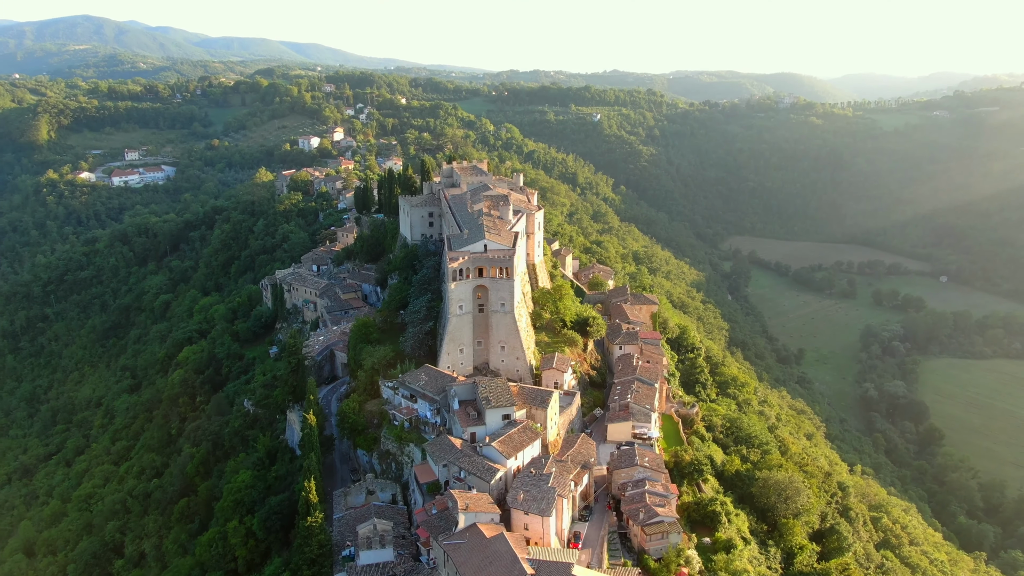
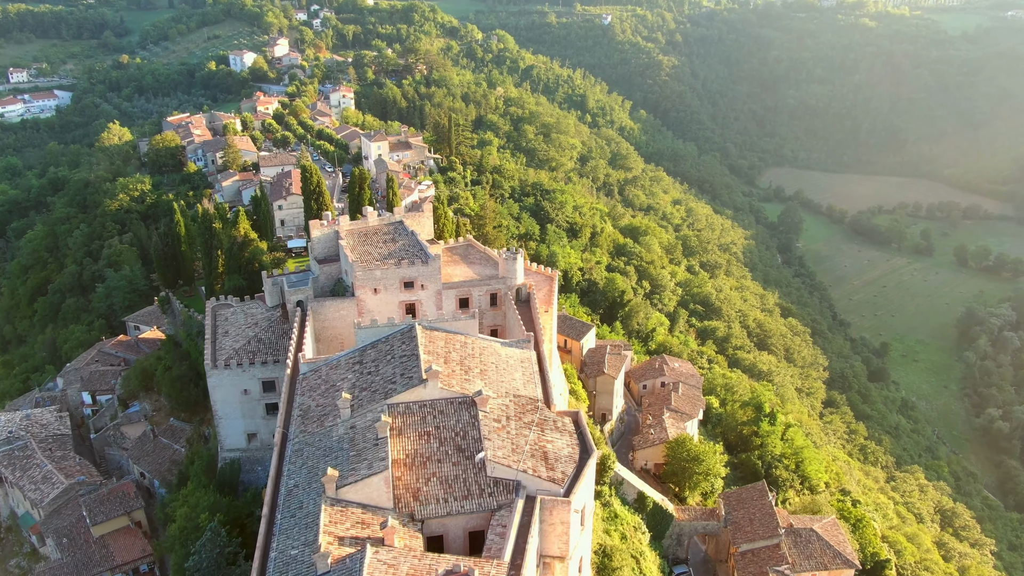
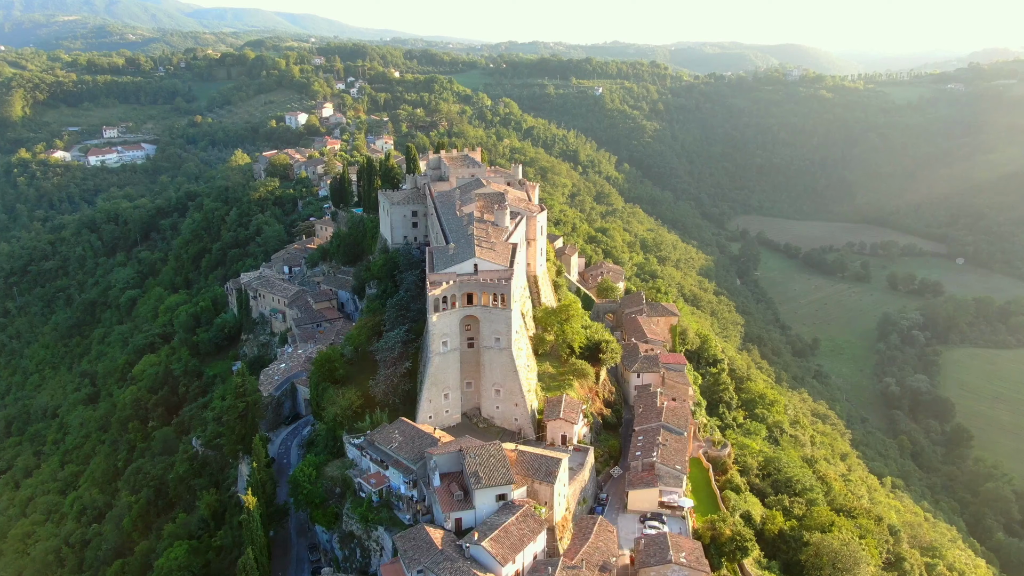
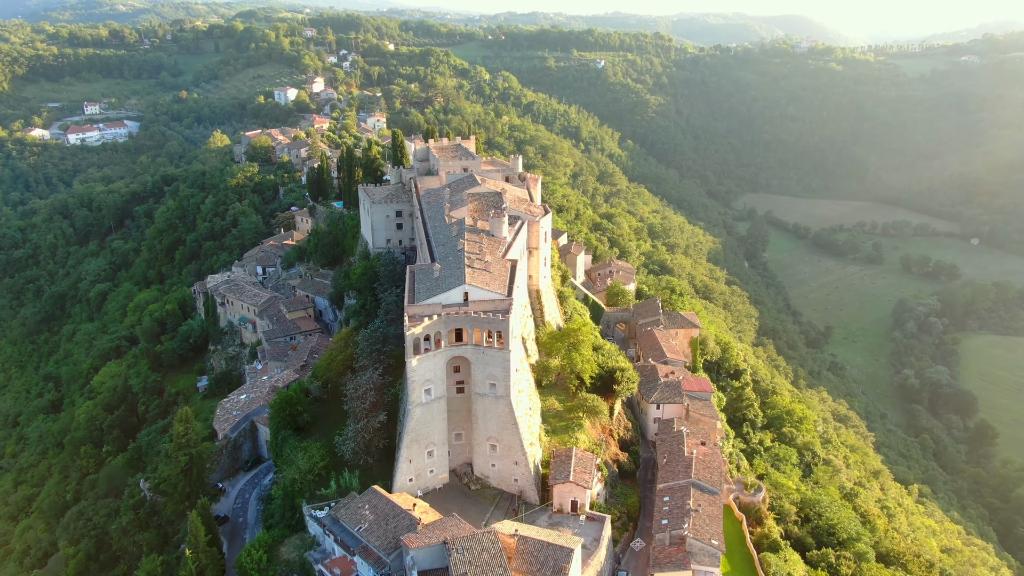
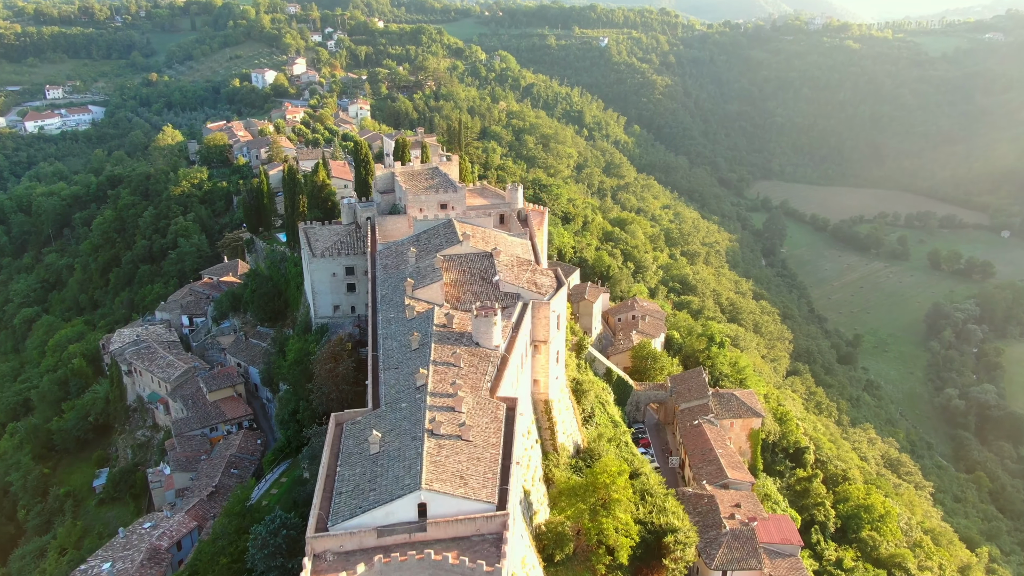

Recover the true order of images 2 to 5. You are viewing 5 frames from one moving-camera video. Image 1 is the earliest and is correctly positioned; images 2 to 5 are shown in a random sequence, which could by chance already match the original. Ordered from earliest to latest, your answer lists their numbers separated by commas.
3, 4, 5, 2
